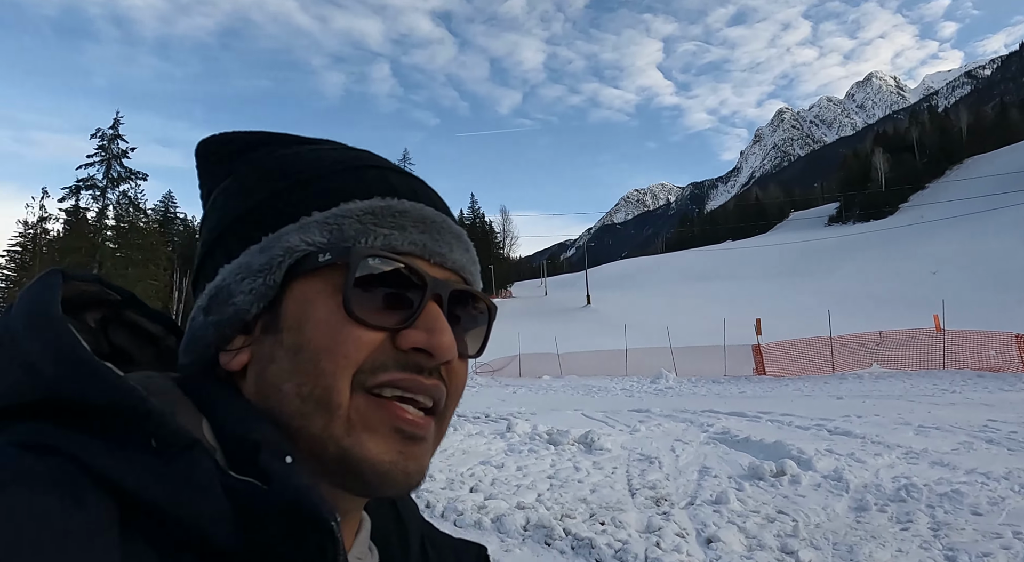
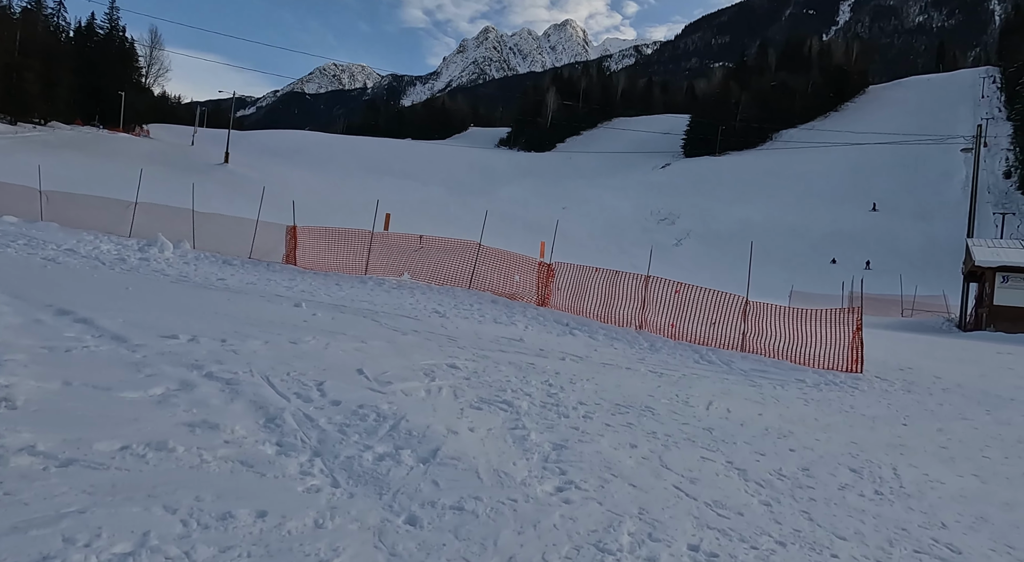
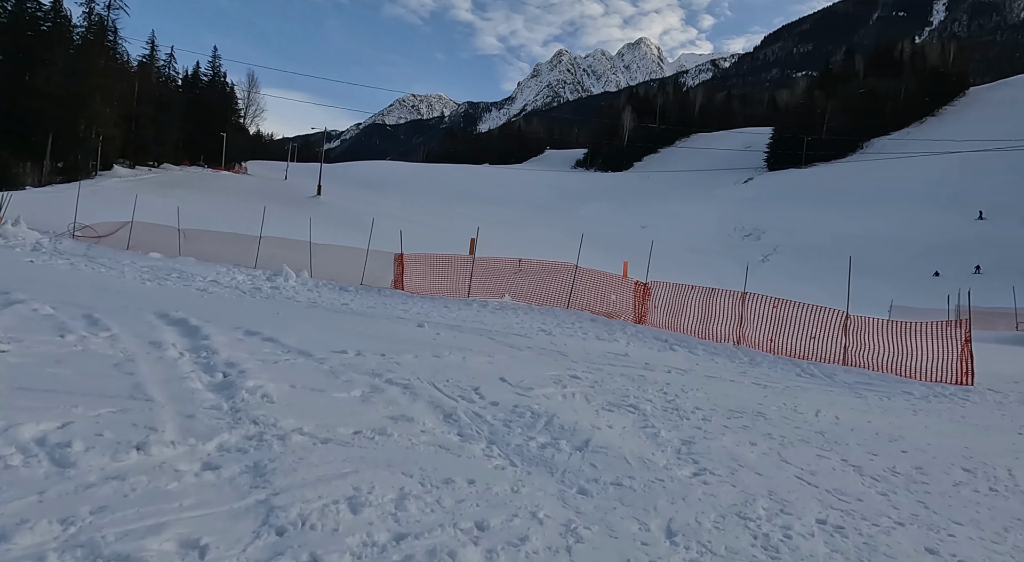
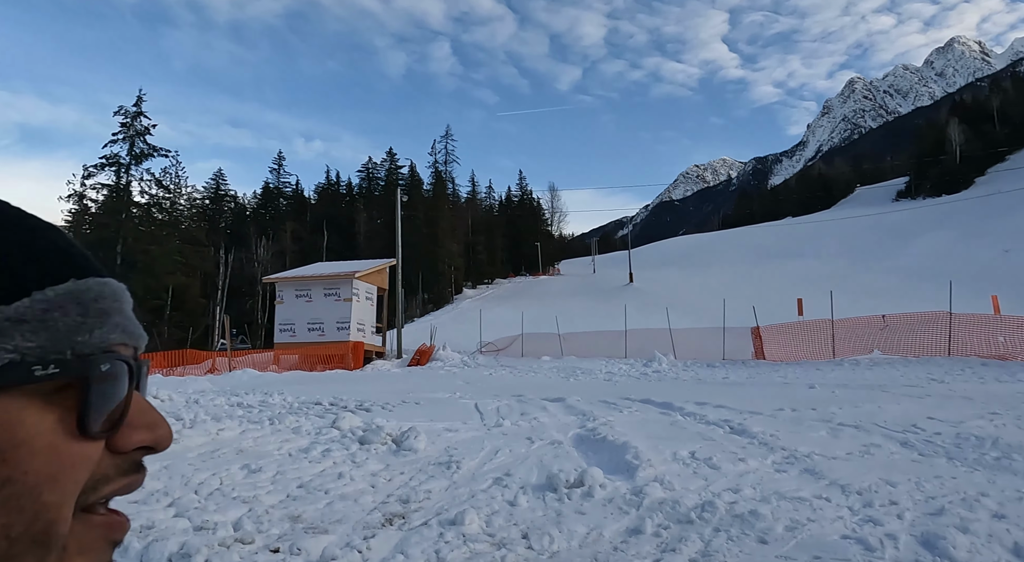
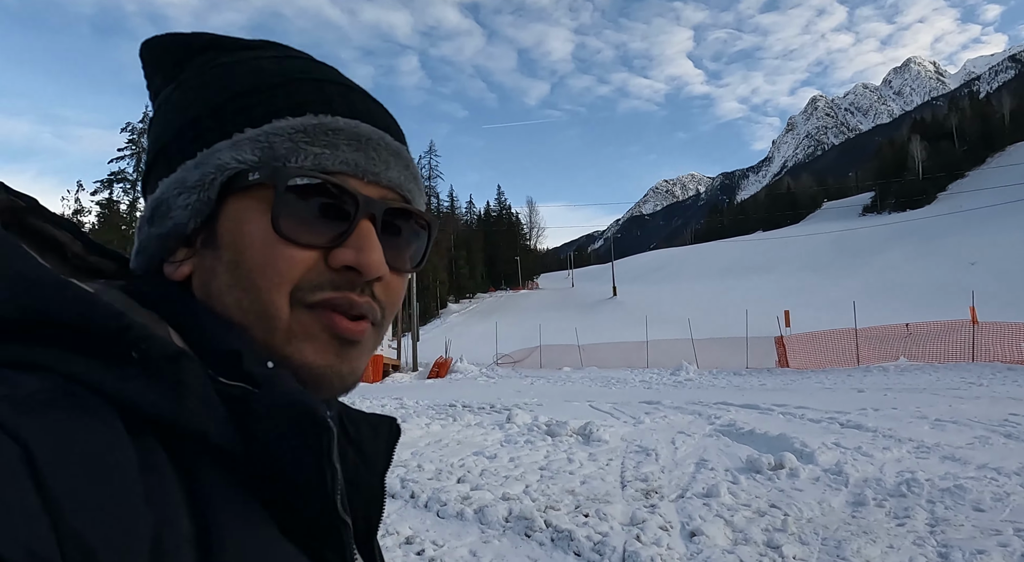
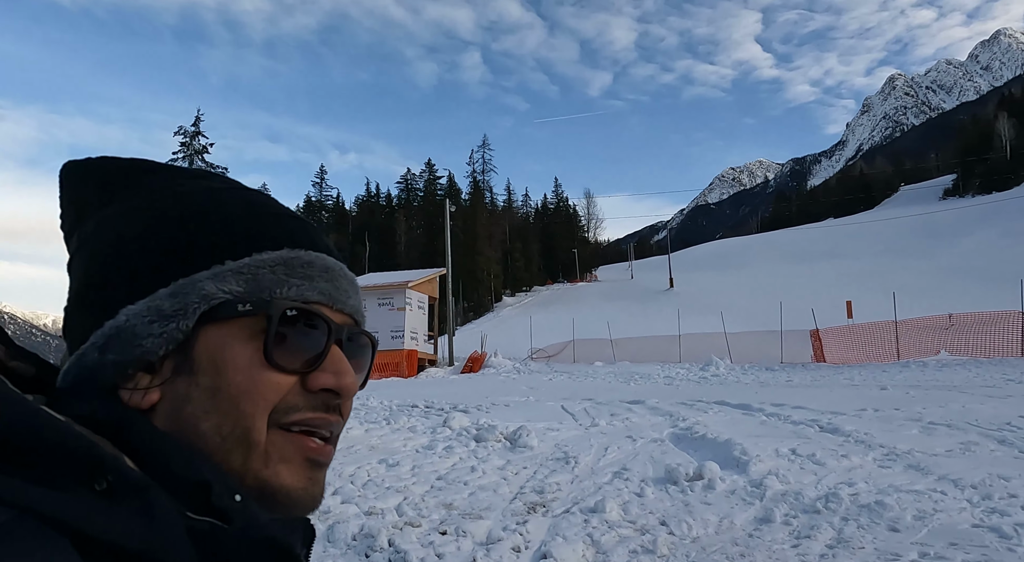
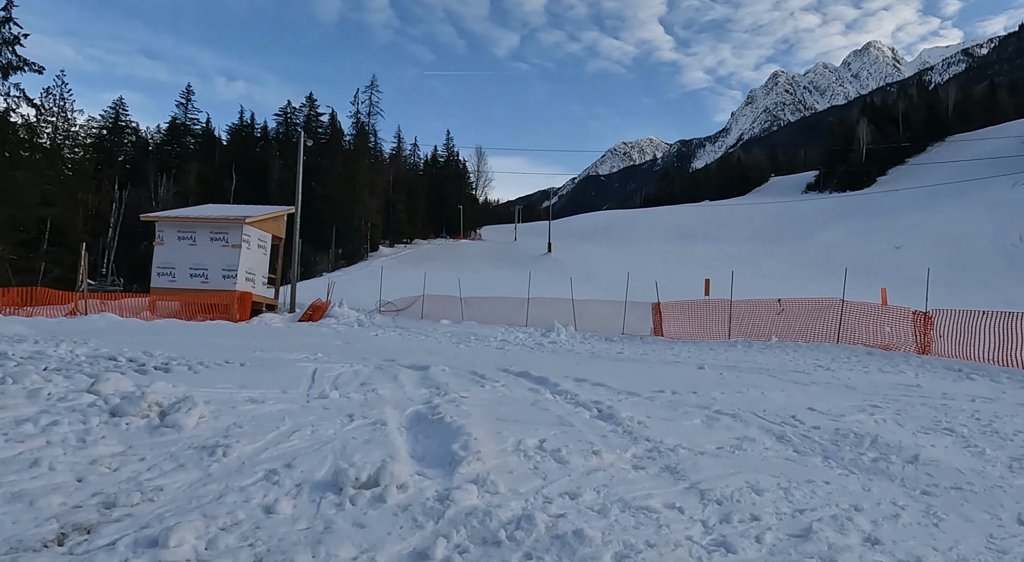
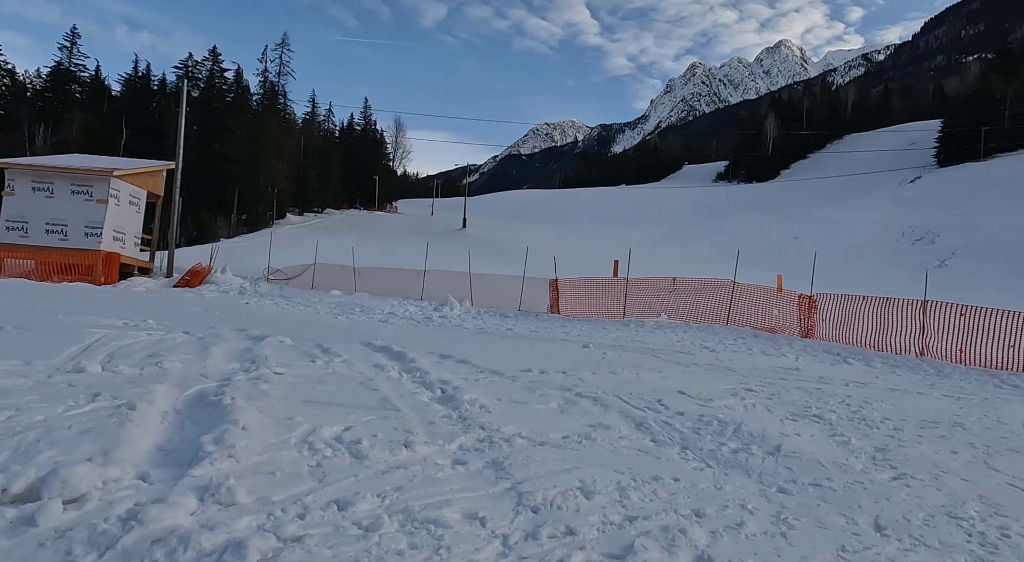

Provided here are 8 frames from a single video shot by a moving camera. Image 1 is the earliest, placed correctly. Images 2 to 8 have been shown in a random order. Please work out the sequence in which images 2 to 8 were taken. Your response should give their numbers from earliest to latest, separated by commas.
5, 6, 4, 7, 8, 3, 2
